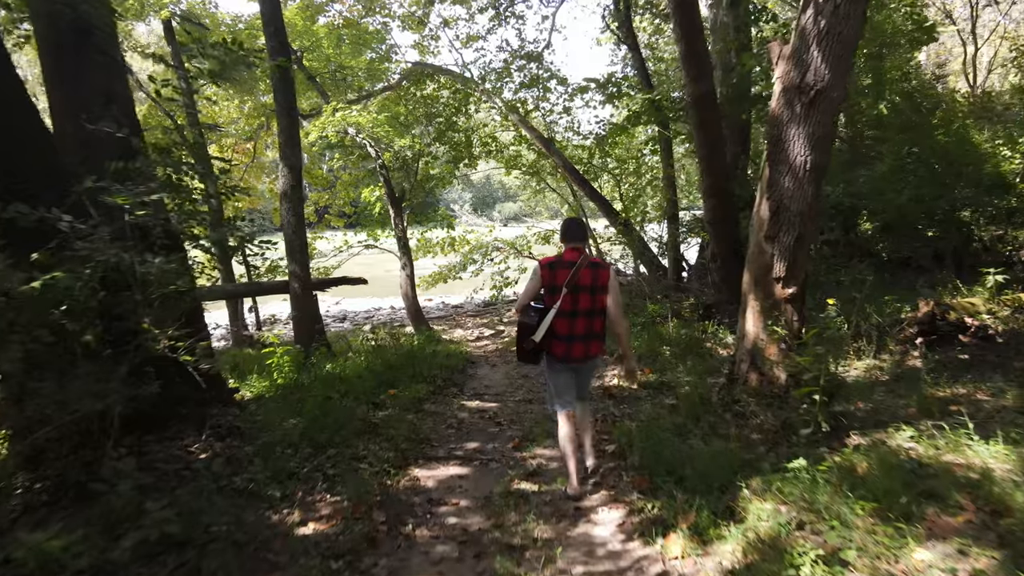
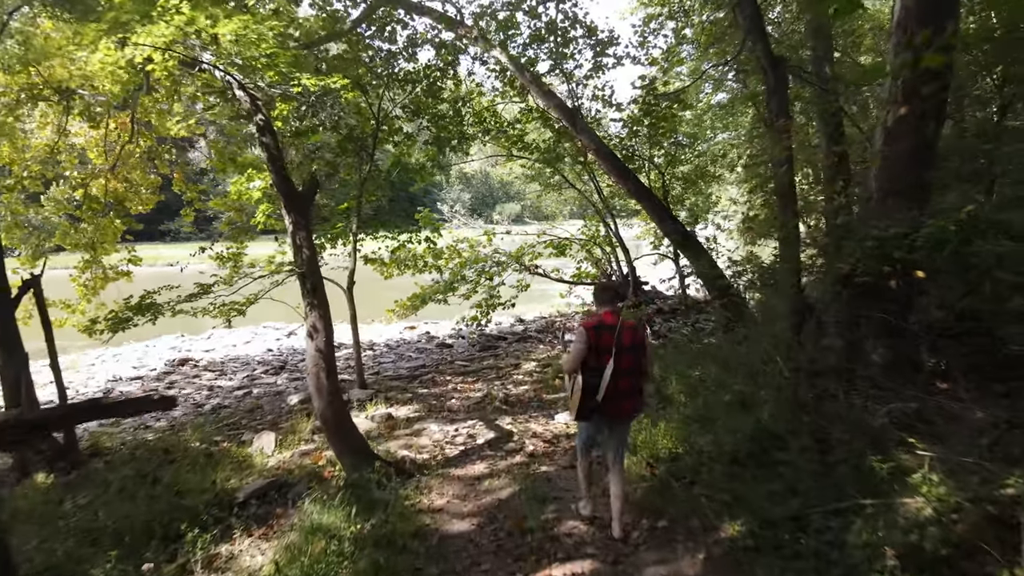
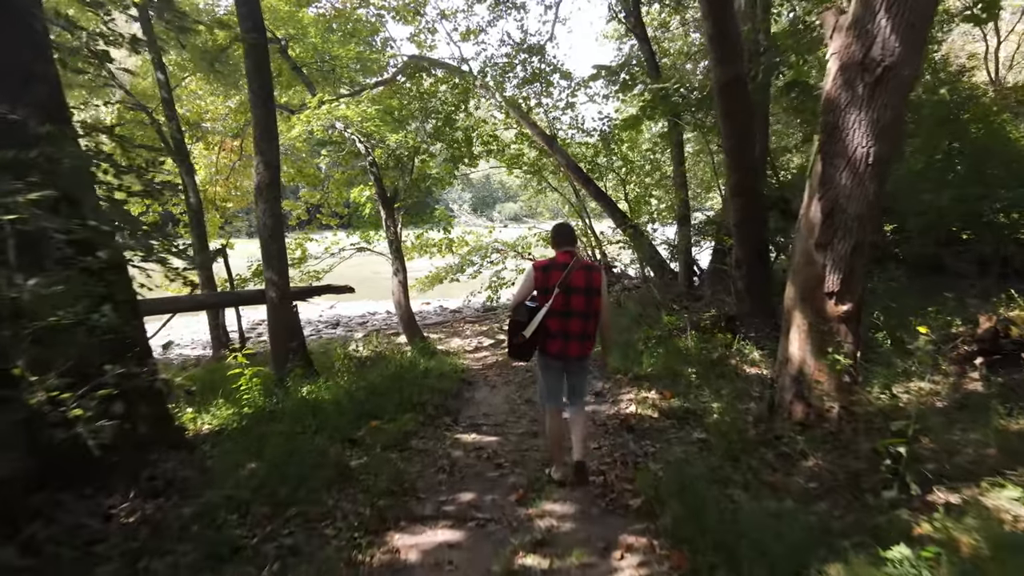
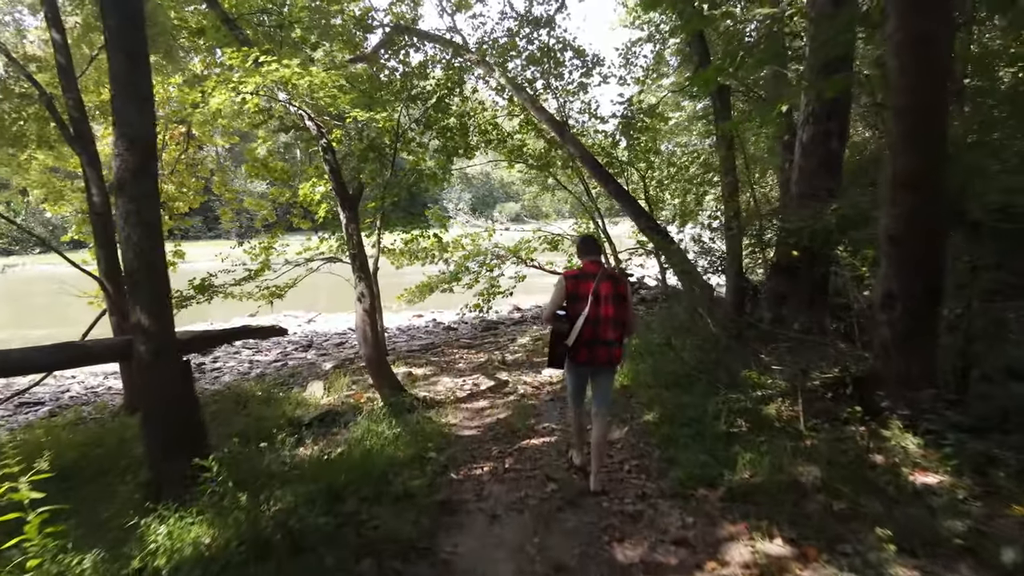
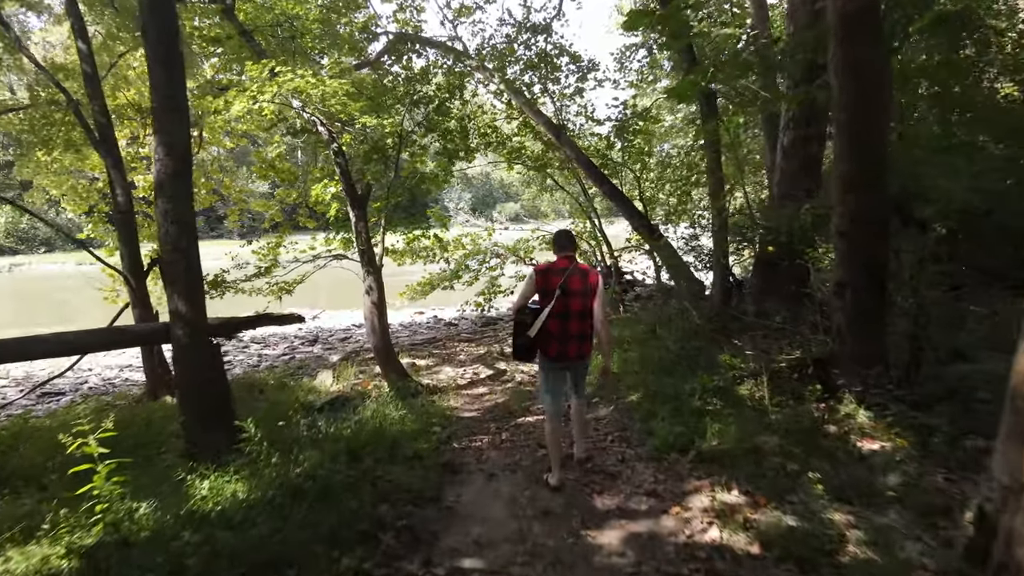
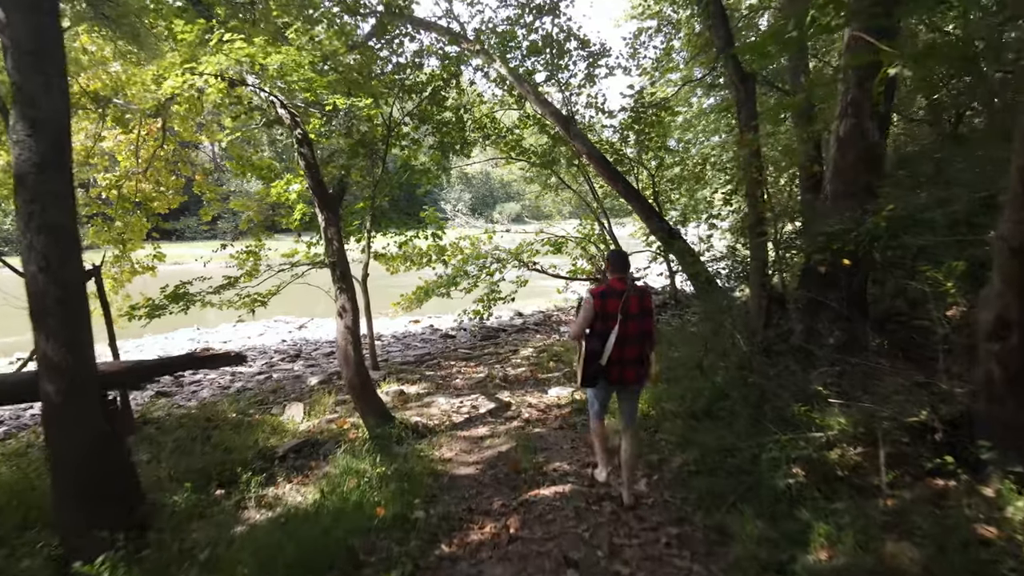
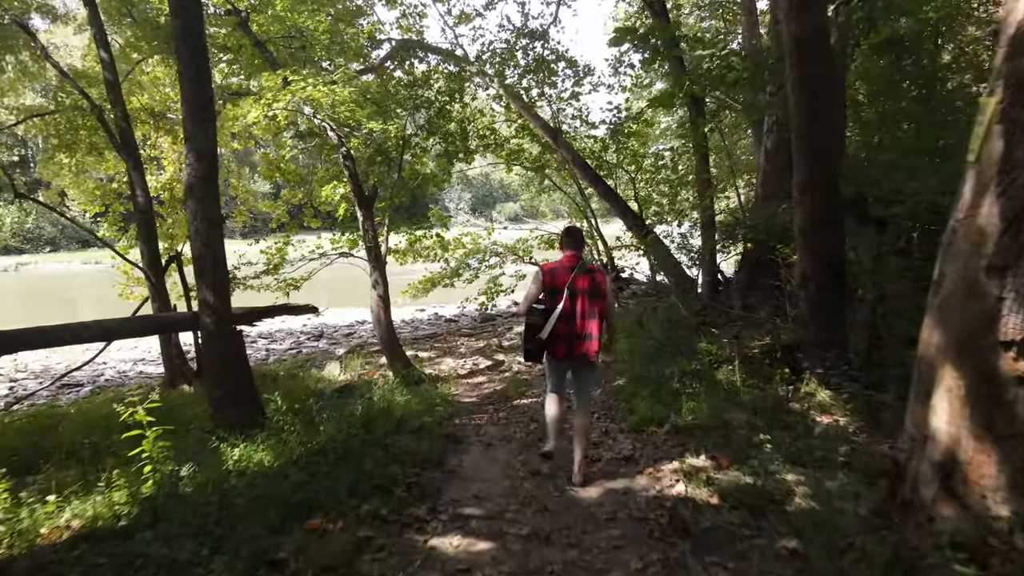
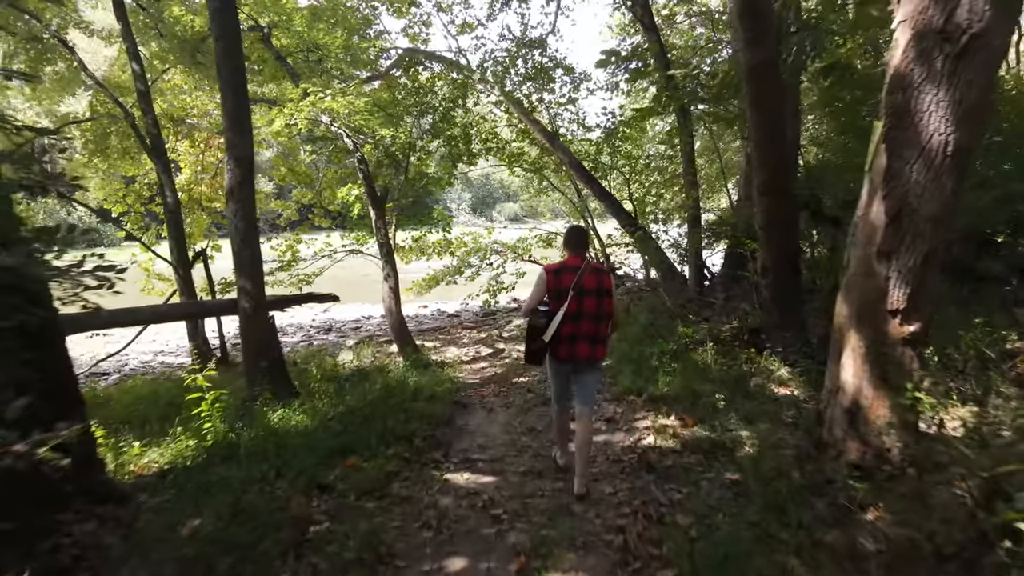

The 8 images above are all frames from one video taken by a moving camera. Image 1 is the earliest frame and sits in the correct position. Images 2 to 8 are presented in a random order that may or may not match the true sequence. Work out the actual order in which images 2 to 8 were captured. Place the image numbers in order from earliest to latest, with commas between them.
3, 8, 7, 5, 4, 6, 2
